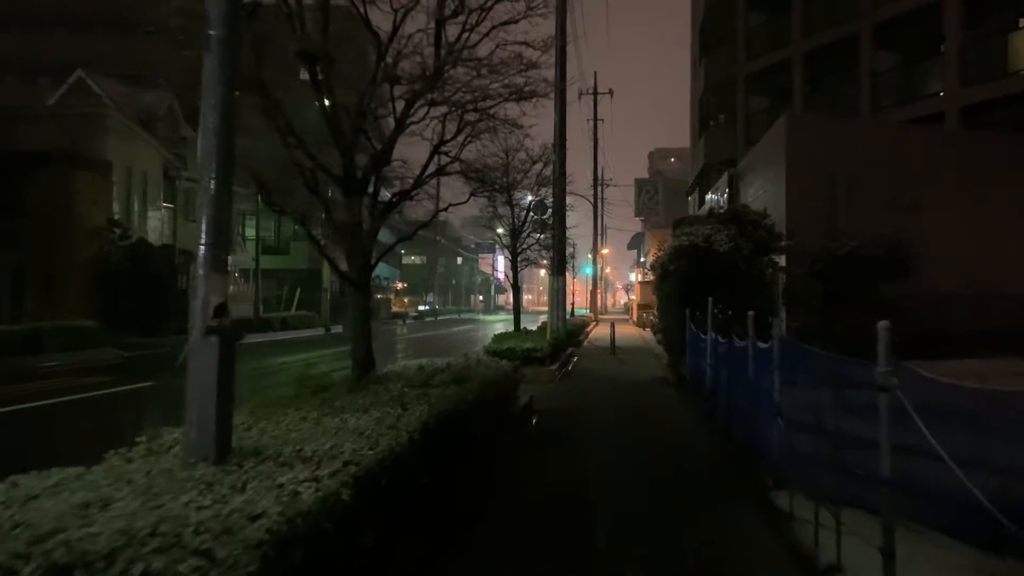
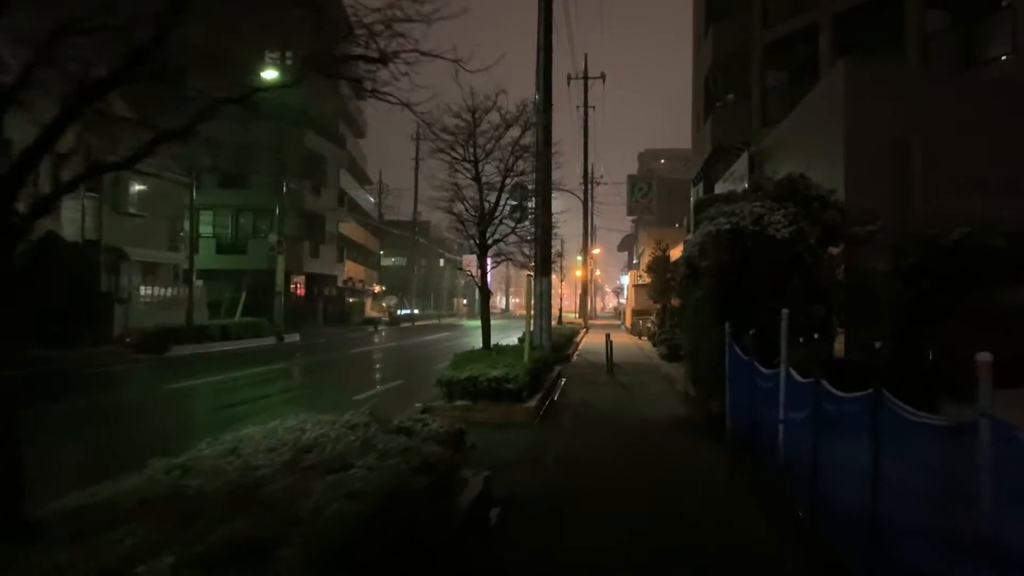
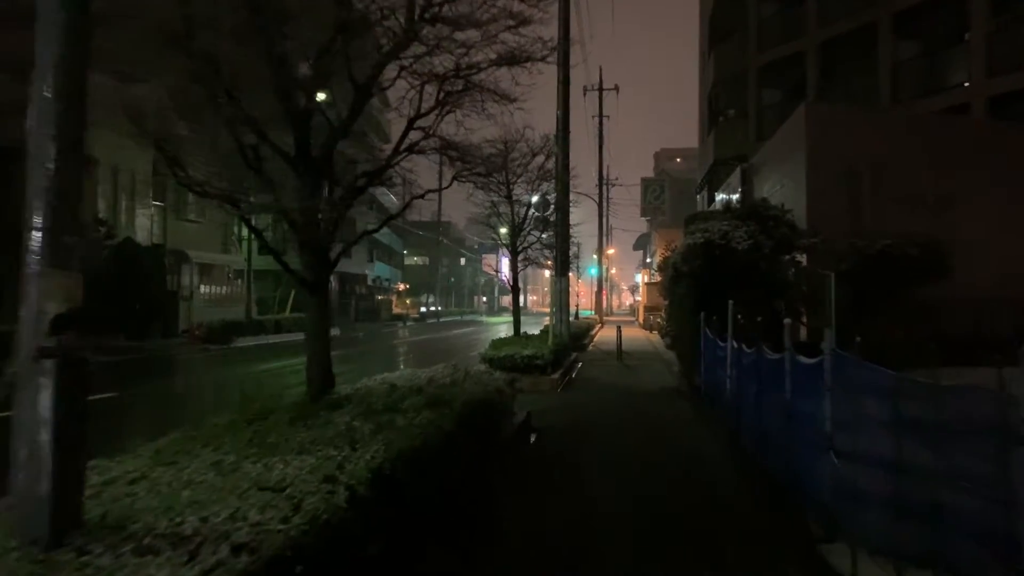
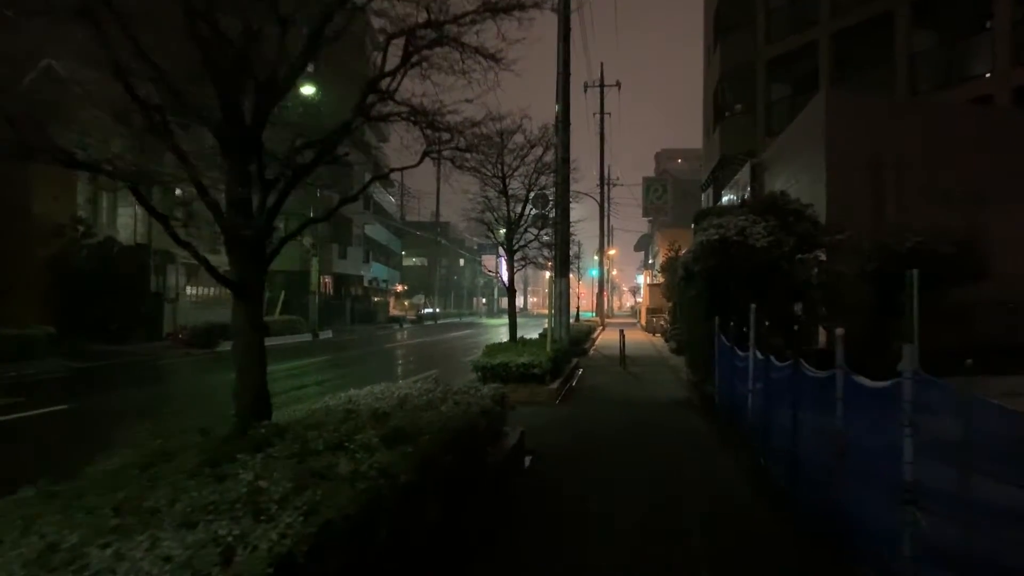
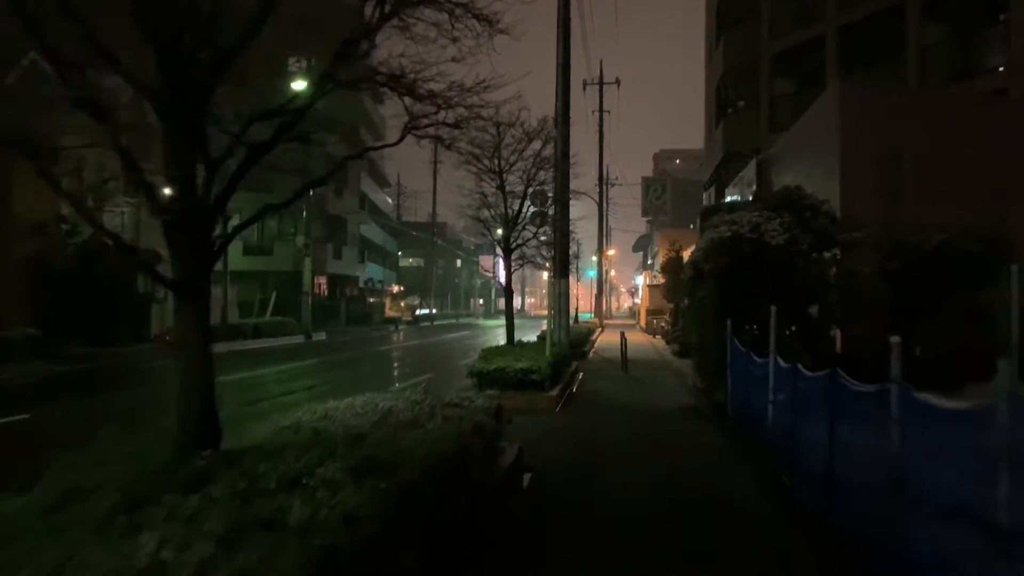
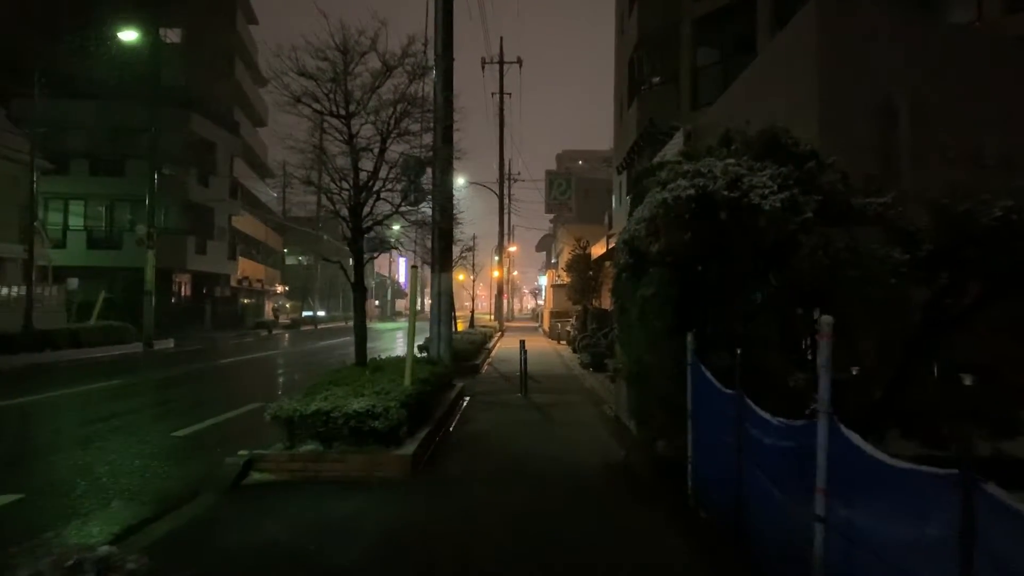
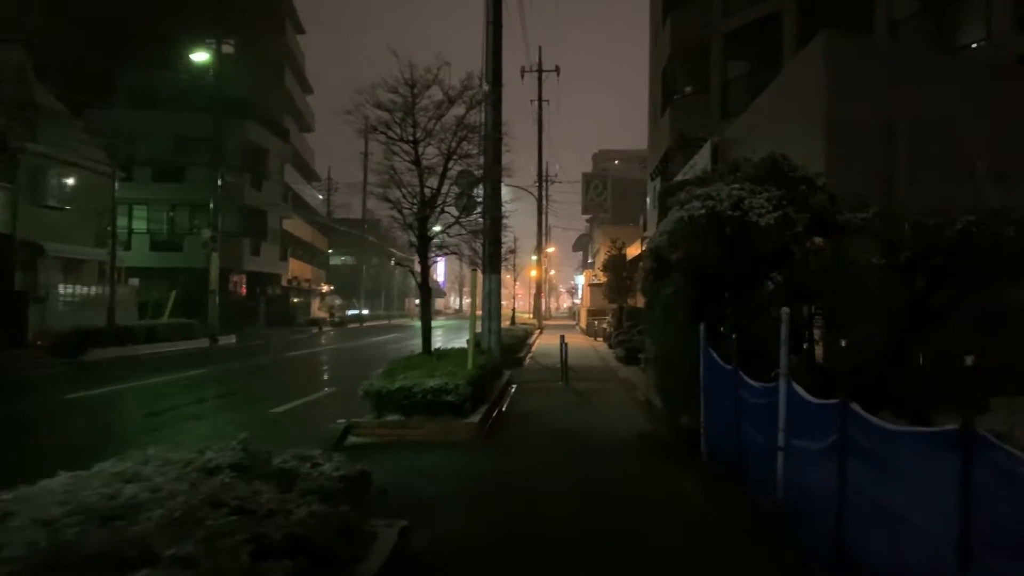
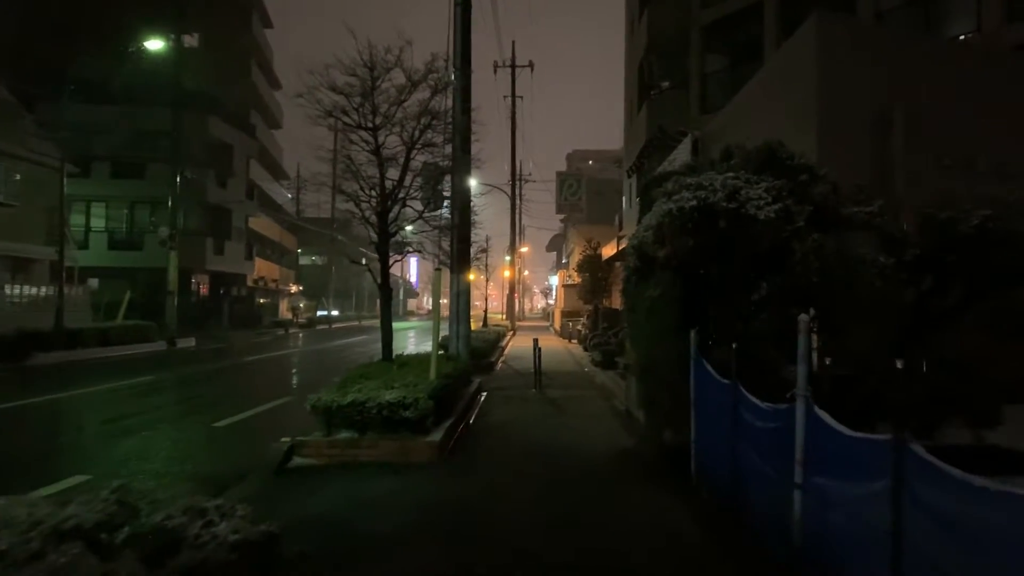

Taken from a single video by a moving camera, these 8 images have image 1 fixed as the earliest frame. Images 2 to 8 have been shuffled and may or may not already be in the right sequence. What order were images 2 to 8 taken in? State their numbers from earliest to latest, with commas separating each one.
3, 4, 5, 2, 7, 8, 6
